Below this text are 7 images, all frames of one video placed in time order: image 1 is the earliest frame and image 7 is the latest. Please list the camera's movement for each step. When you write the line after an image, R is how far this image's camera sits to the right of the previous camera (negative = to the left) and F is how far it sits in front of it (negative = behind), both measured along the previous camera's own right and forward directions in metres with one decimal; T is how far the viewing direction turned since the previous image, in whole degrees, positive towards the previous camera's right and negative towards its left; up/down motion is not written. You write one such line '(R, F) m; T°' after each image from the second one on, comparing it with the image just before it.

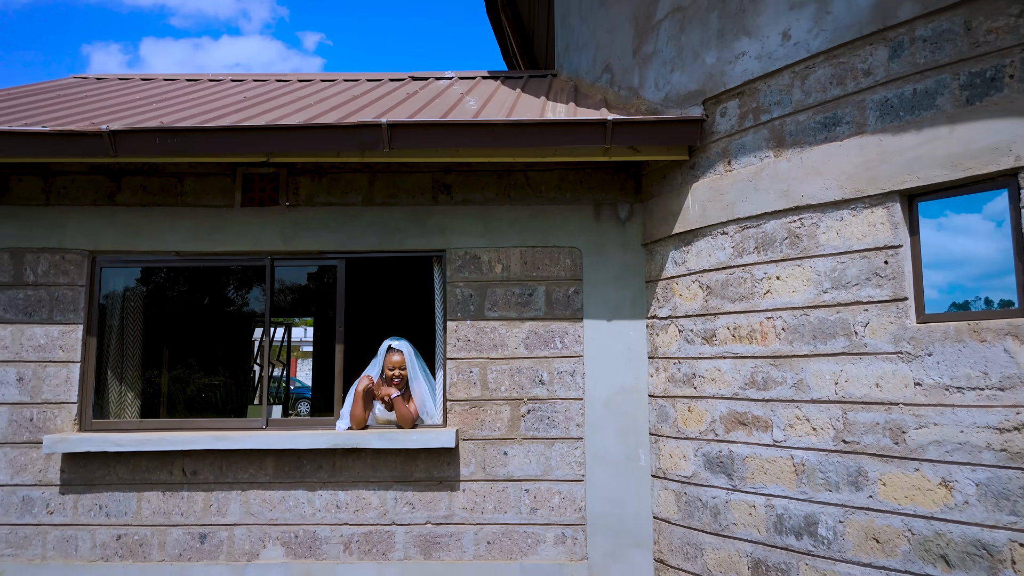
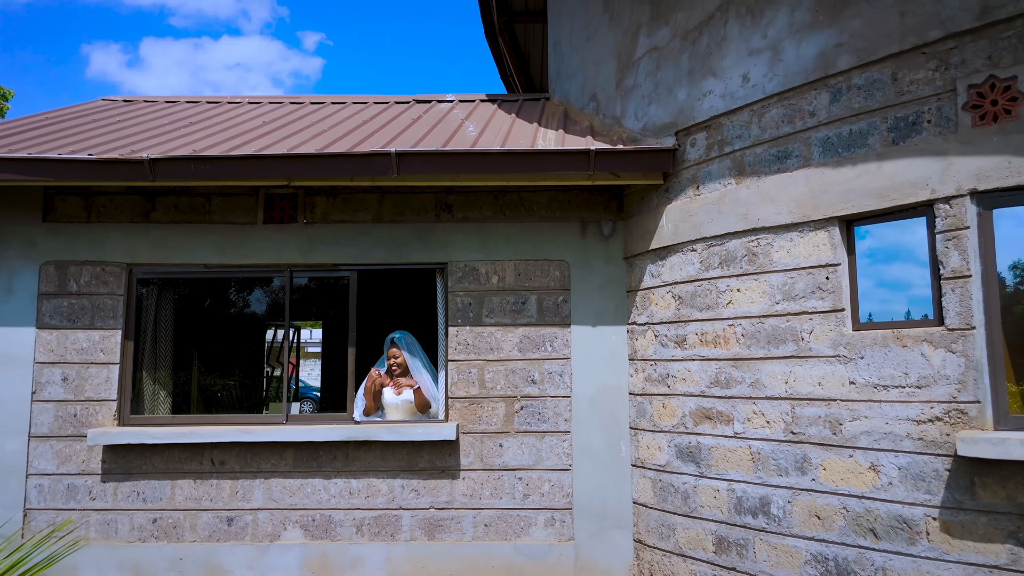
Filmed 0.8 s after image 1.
(+0.1, -0.6) m; 0°
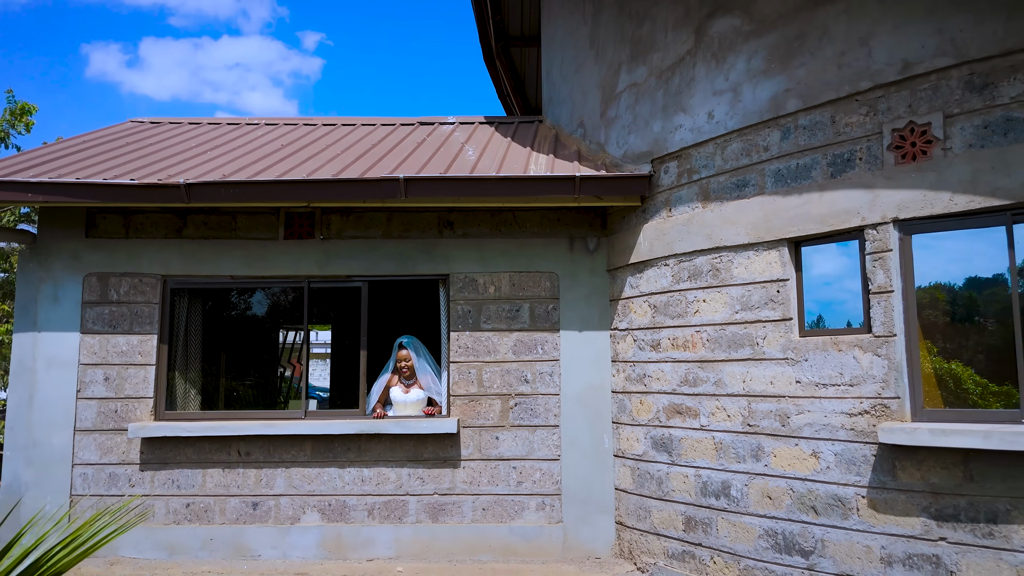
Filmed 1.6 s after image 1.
(+0.1, -0.6) m; 0°
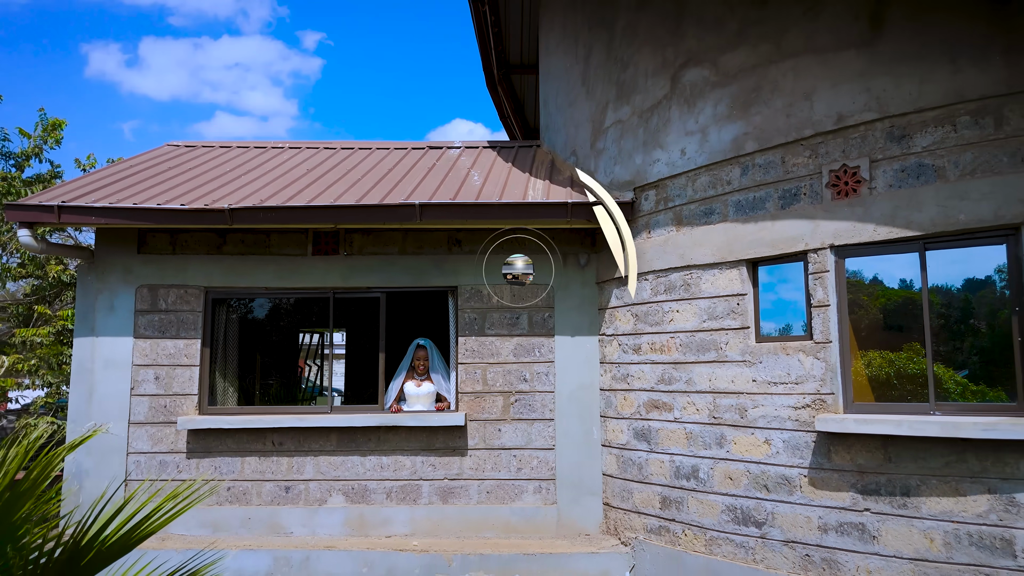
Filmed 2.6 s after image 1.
(0.0, -0.8) m; 0°
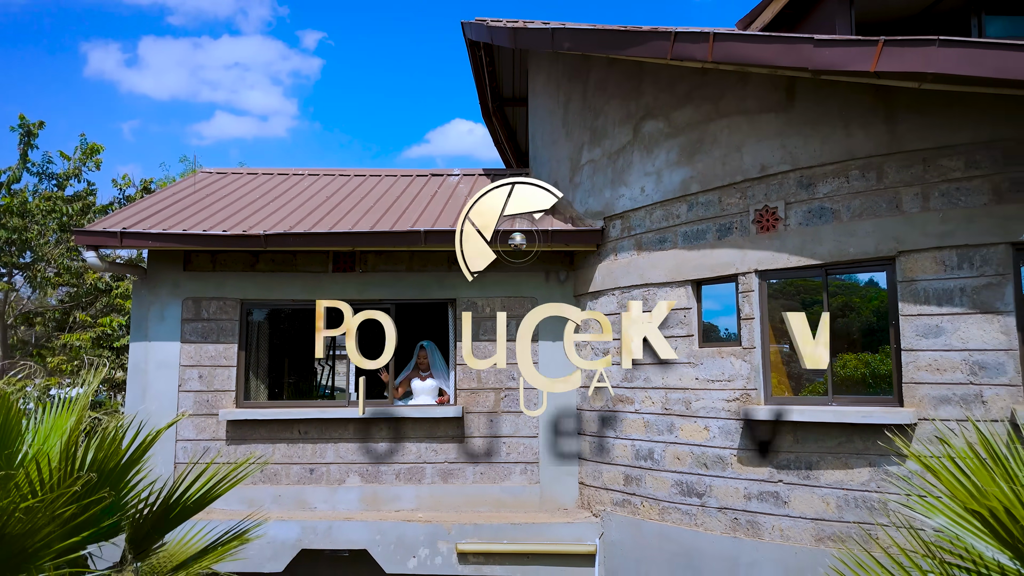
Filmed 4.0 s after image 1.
(+0.1, -1.2) m; 0°
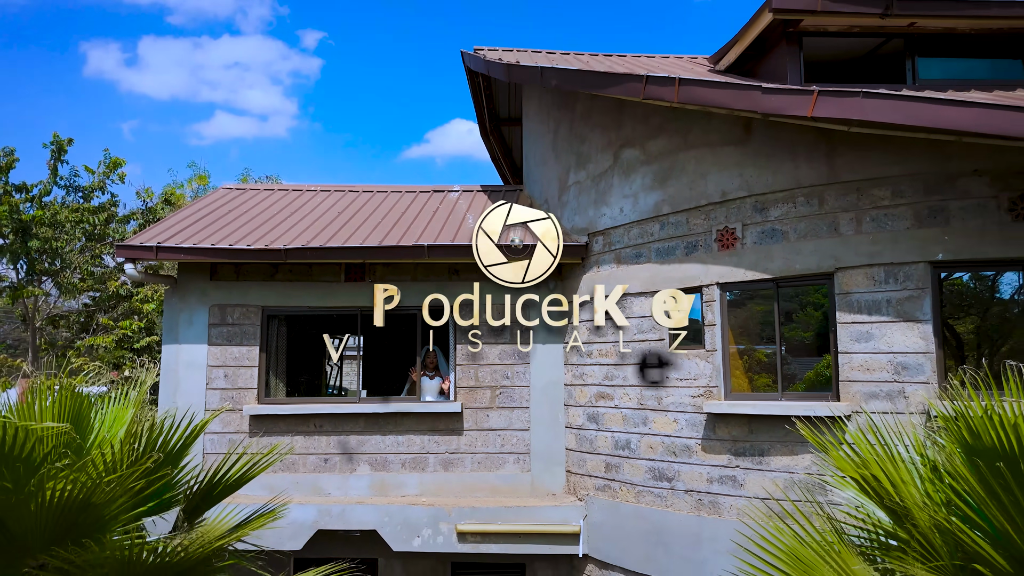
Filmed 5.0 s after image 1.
(+0.1, -0.9) m; 0°
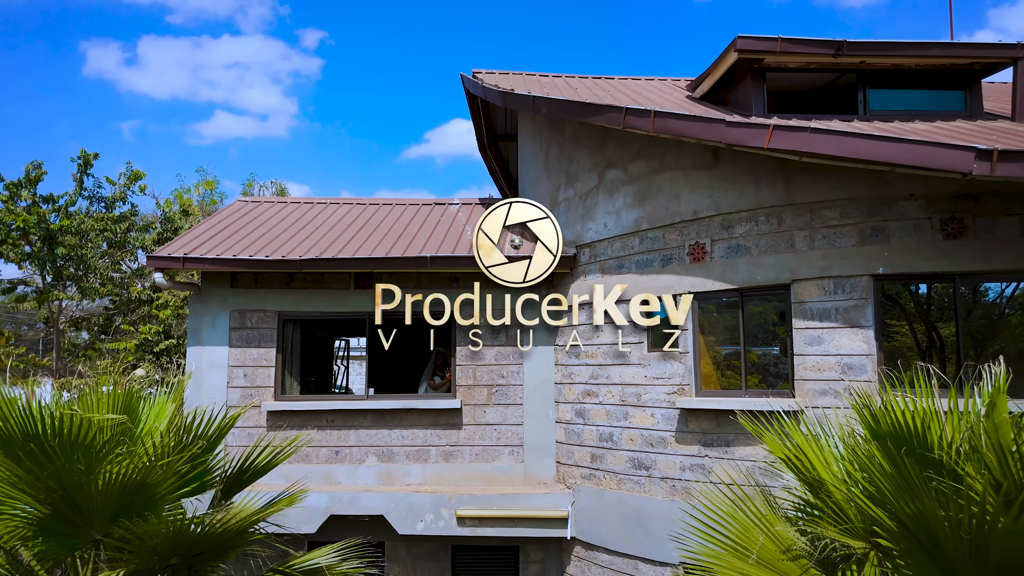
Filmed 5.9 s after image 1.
(+0.1, -0.8) m; 0°
